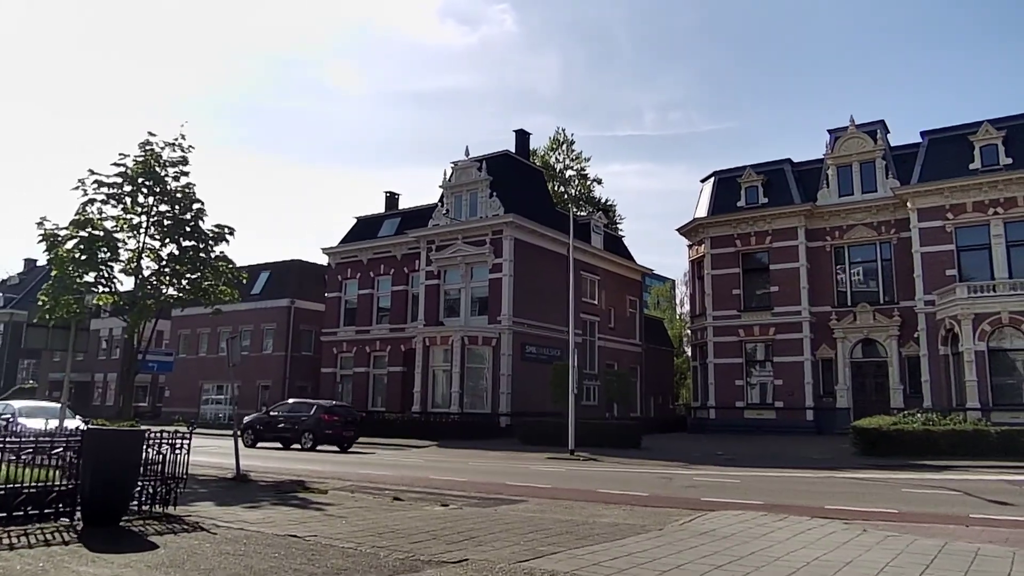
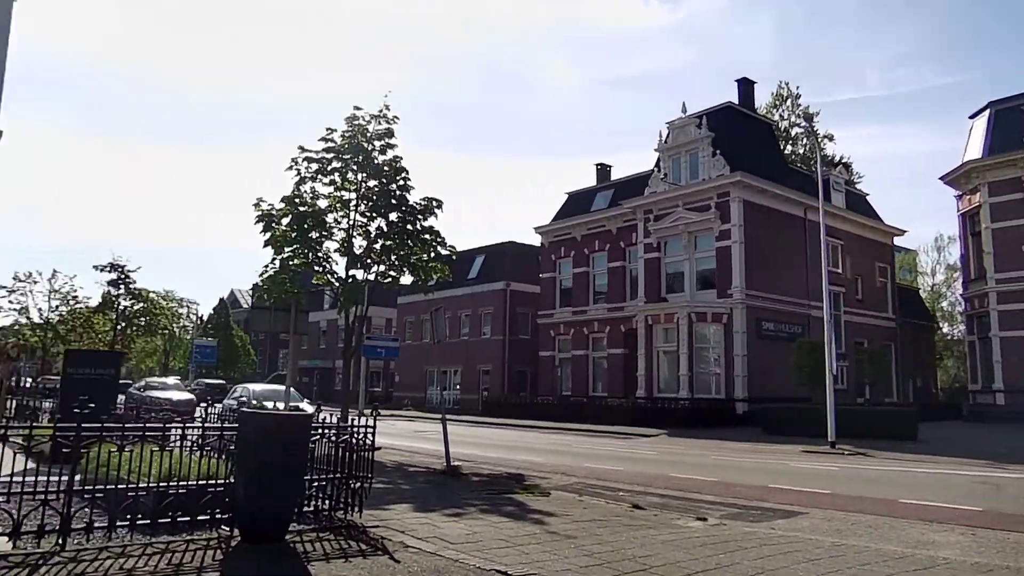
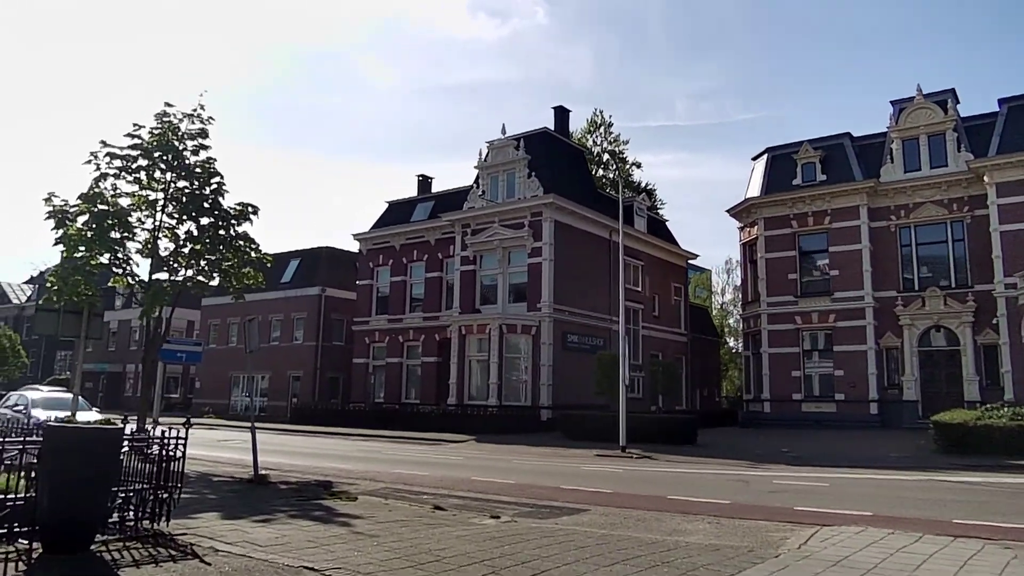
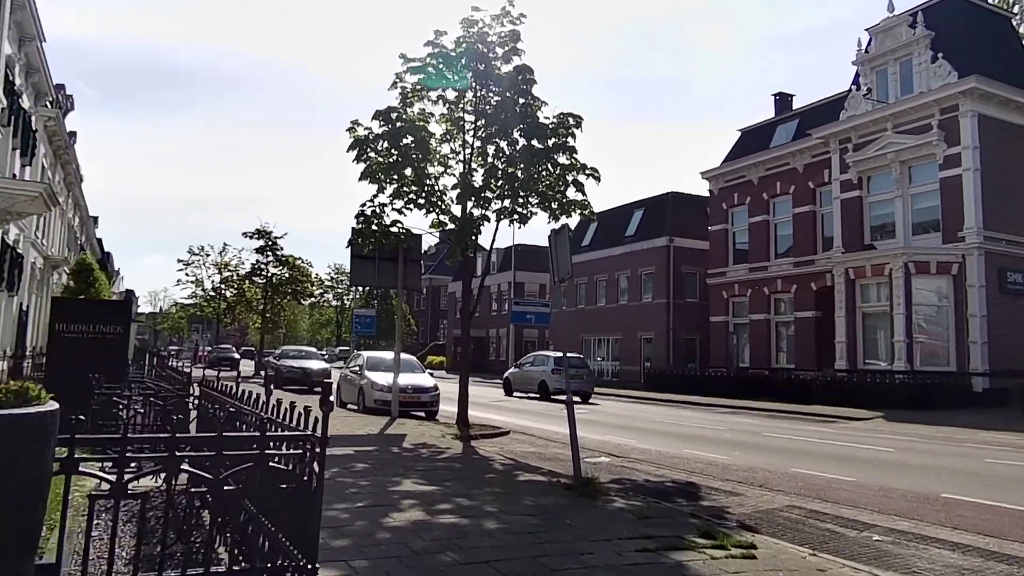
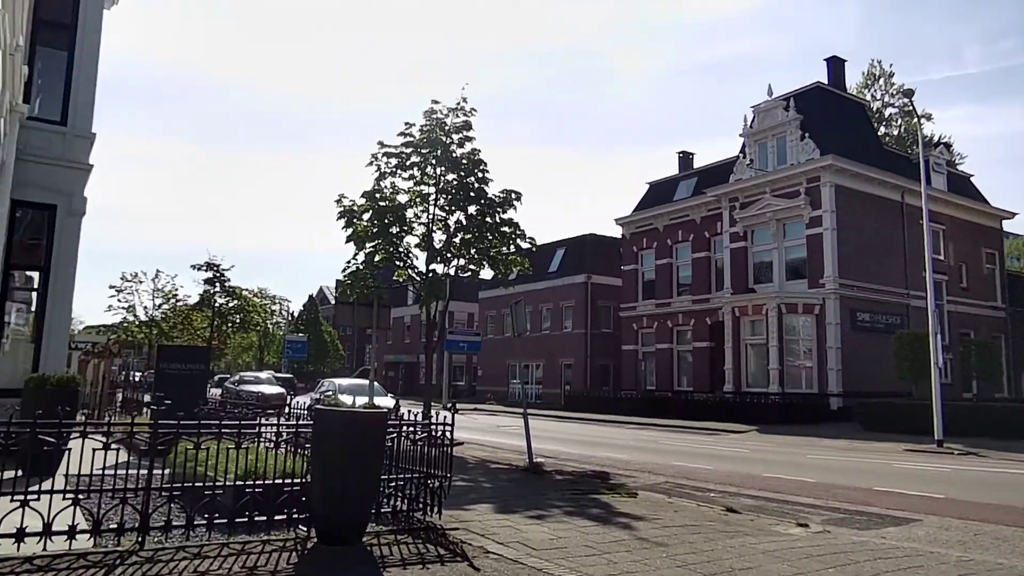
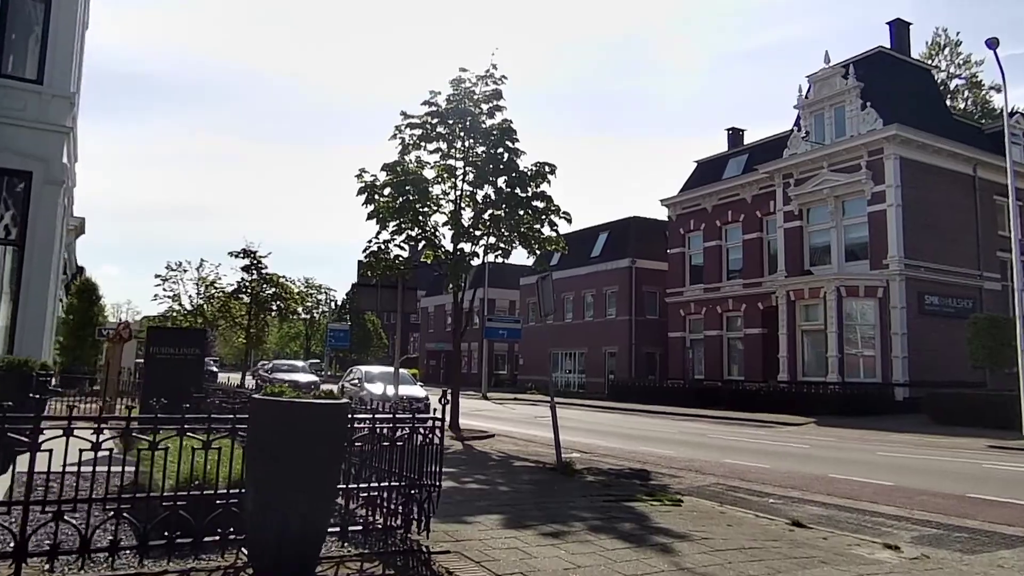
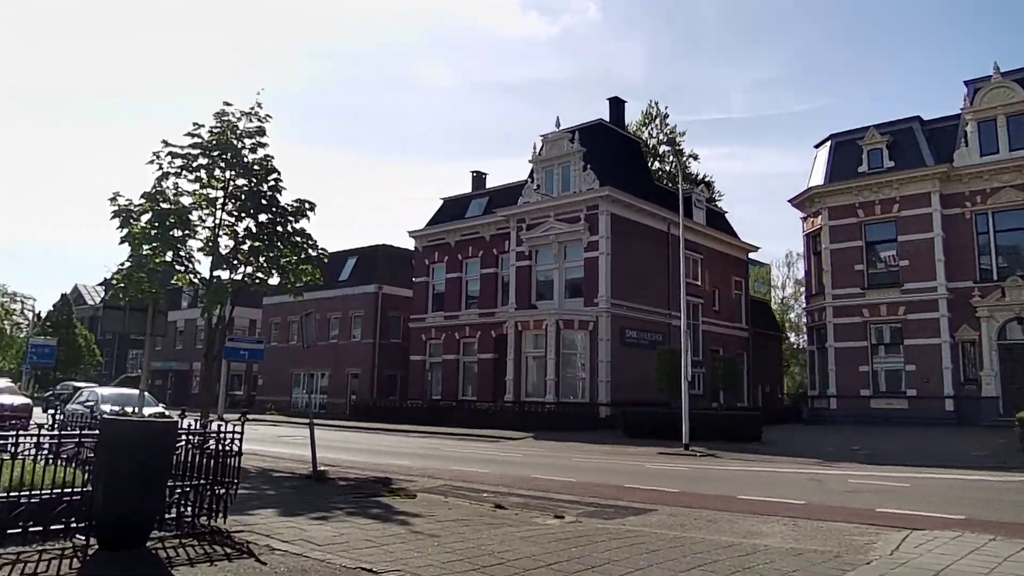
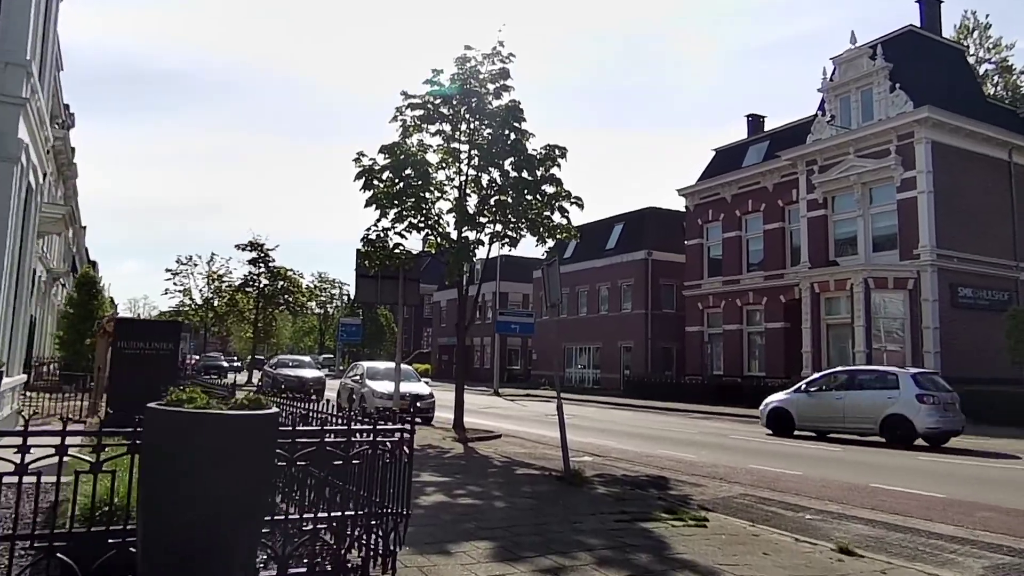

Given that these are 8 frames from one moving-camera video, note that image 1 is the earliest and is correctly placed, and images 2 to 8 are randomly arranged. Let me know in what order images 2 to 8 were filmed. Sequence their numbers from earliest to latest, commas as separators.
3, 7, 2, 5, 6, 8, 4
